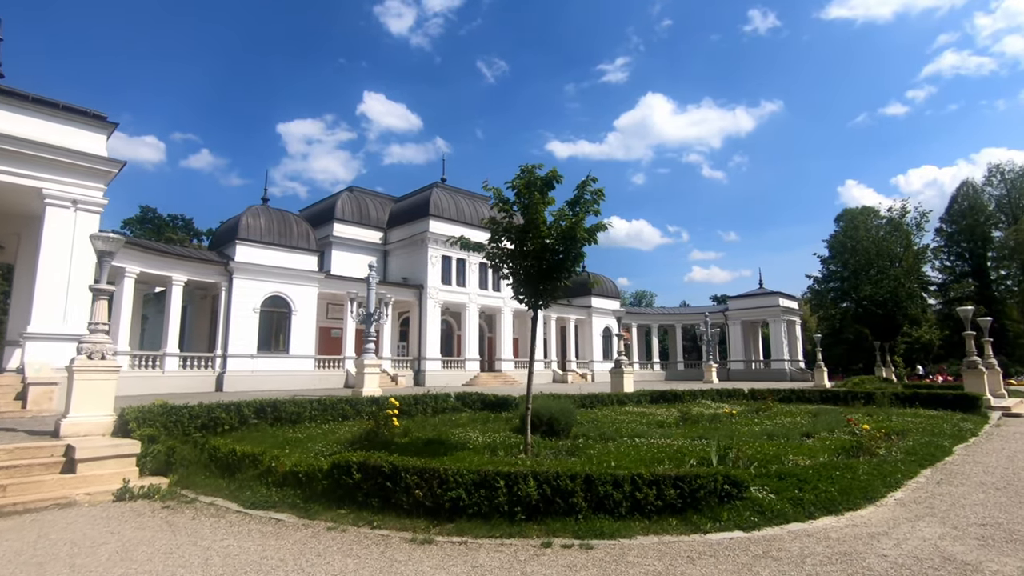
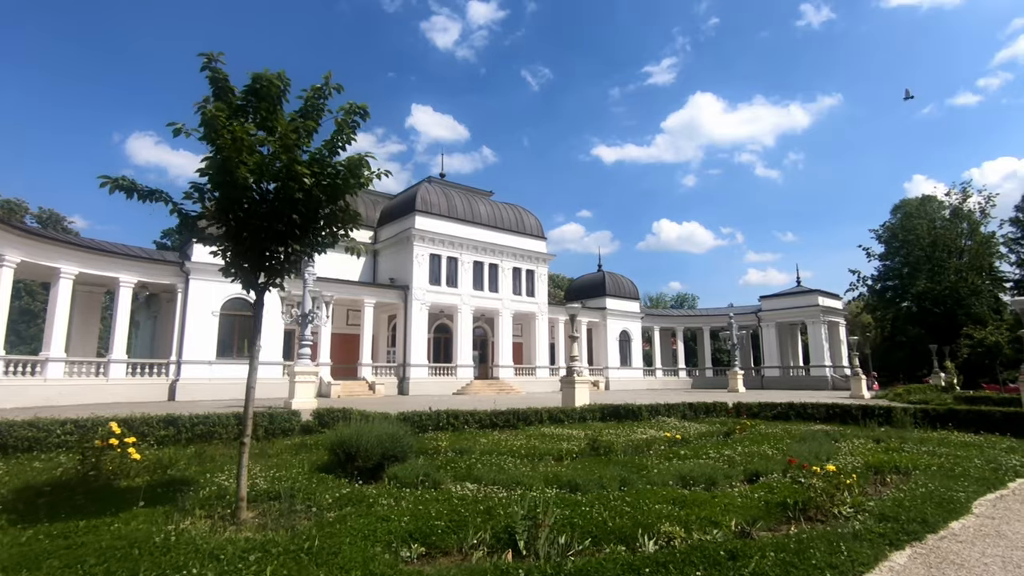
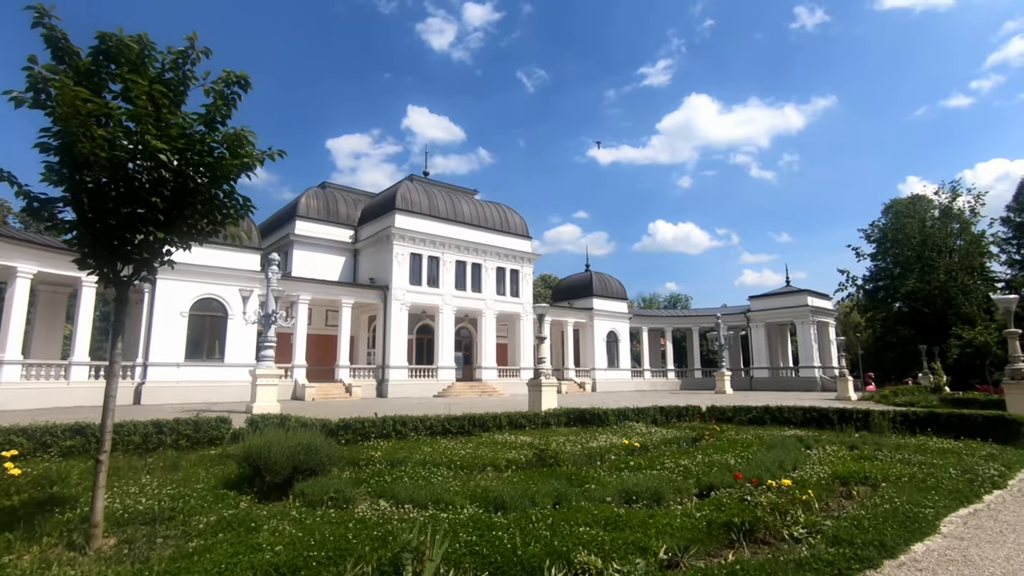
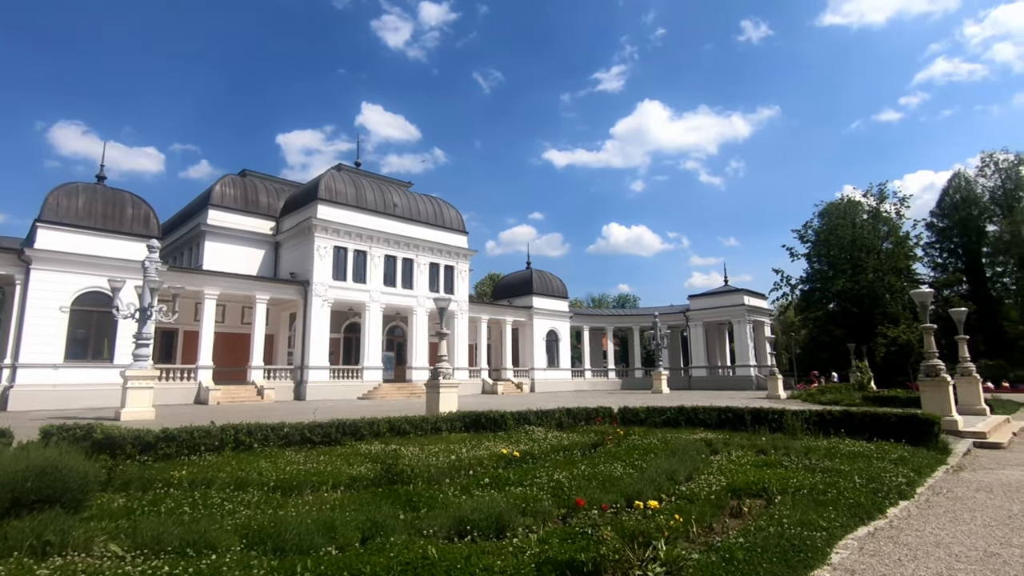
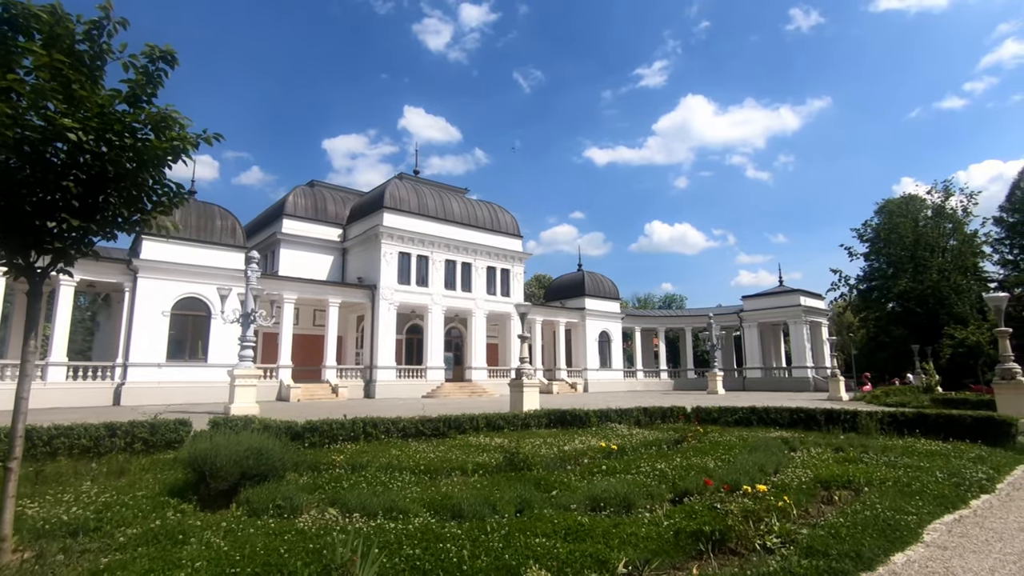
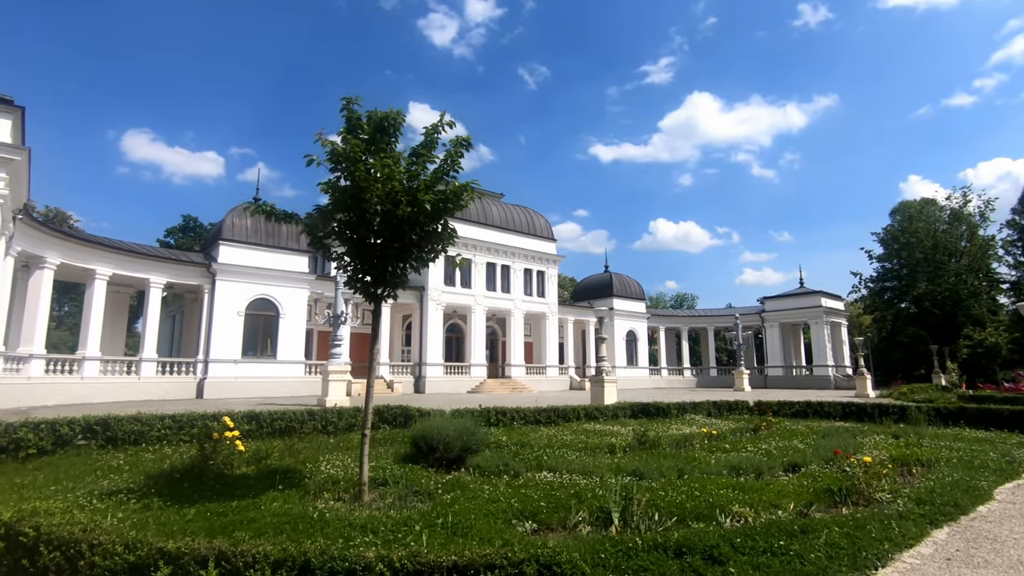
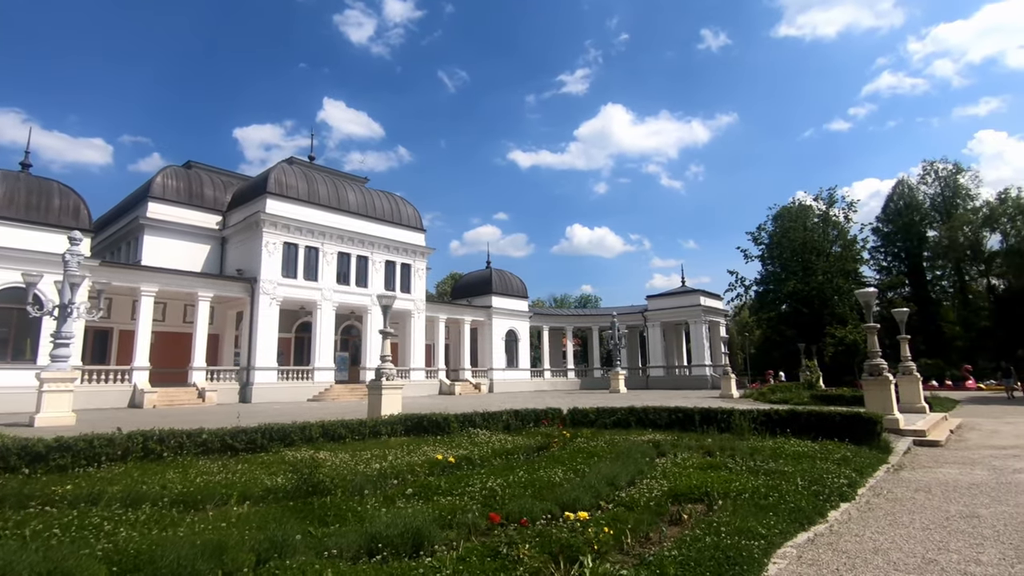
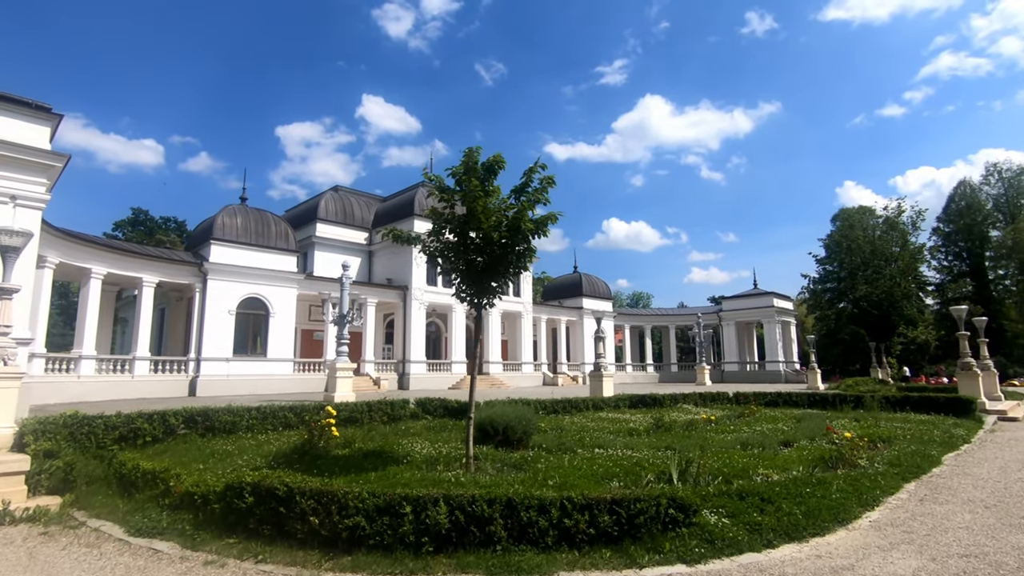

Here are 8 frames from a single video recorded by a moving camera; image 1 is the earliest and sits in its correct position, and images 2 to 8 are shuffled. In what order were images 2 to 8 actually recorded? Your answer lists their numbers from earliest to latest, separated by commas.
8, 6, 2, 3, 5, 4, 7
